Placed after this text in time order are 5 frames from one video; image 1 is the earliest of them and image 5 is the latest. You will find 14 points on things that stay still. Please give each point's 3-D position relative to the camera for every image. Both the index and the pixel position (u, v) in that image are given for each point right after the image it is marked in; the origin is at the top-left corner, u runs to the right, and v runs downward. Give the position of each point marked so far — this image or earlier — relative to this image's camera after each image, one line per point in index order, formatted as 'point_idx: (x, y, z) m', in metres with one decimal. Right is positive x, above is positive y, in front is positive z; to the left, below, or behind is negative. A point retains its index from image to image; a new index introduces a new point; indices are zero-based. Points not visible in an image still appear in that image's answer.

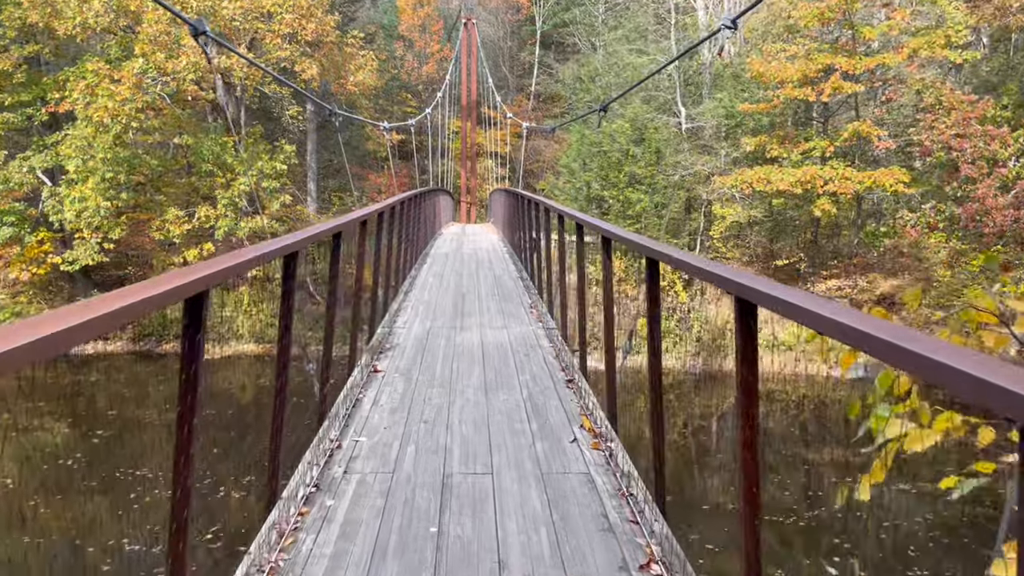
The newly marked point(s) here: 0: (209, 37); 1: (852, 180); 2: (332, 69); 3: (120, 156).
0: (-3.3, +2.7, +7.9) m
1: (+4.8, +1.5, +10.1) m
2: (-3.1, +3.7, +12.2) m
3: (-5.4, +1.8, +9.9) m
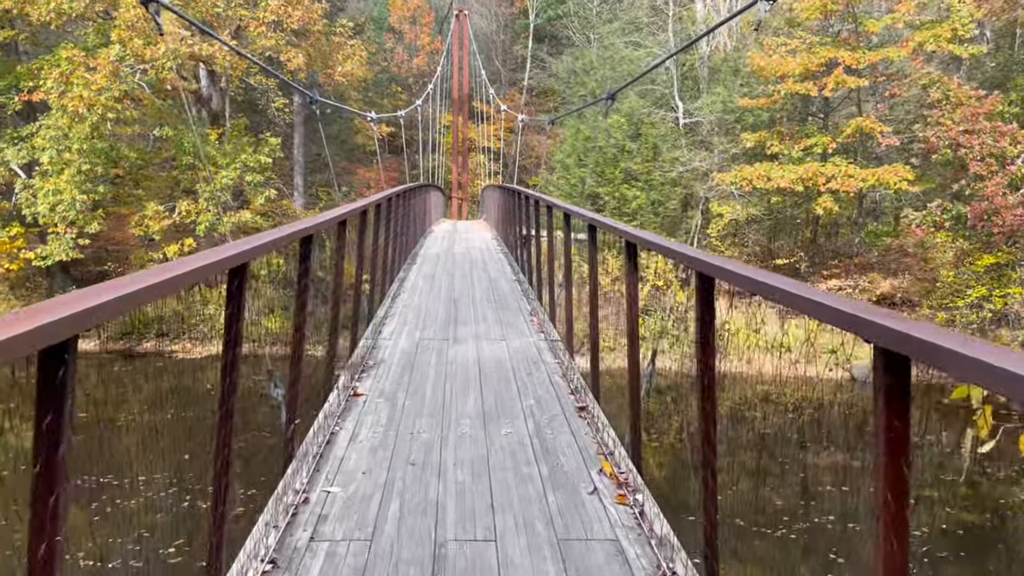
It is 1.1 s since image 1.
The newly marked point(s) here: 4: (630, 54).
0: (-3.3, +2.7, +7.5) m
1: (+4.7, +1.5, +9.9) m
2: (-3.2, +3.8, +11.8) m
3: (-5.5, +1.8, +9.5) m
4: (+2.5, +4.9, +15.2) m
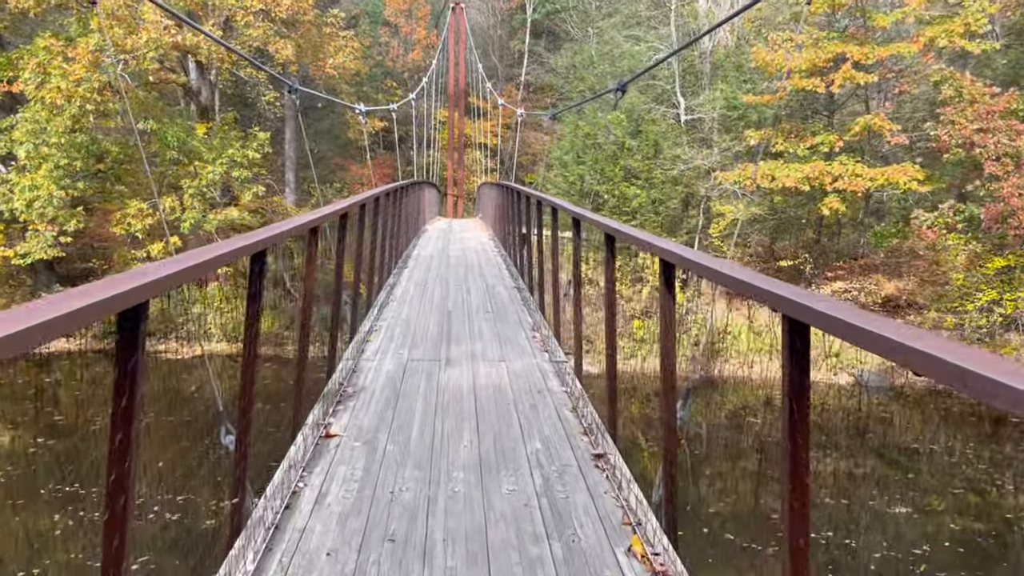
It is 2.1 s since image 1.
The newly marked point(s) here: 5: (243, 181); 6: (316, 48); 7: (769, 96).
0: (-3.4, +2.7, +7.2) m
1: (+4.7, +1.5, +9.6) m
2: (-3.2, +3.8, +11.5) m
3: (-5.5, +1.9, +9.2) m
4: (+2.5, +4.9, +14.9) m
5: (-4.0, +1.6, +10.6) m
6: (-3.1, +3.9, +11.6) m
7: (+3.8, +2.9, +10.7) m
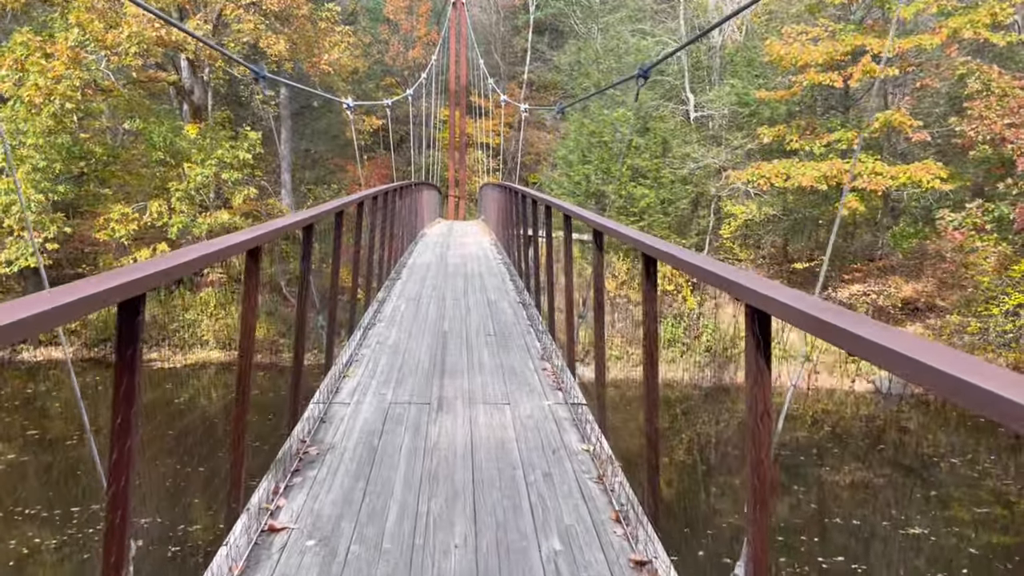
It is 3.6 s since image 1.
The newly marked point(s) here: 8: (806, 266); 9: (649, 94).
0: (-3.3, +2.6, +6.8) m
1: (+4.7, +1.4, +9.2) m
2: (-3.2, +3.7, +11.1) m
3: (-5.5, +1.8, +8.8) m
4: (+2.5, +4.9, +14.5) m
5: (-3.9, +1.5, +10.3) m
6: (-3.1, +3.8, +11.2) m
7: (+3.9, +2.8, +10.3) m
8: (+4.4, +0.3, +10.8) m
9: (+2.6, +3.7, +13.7) m
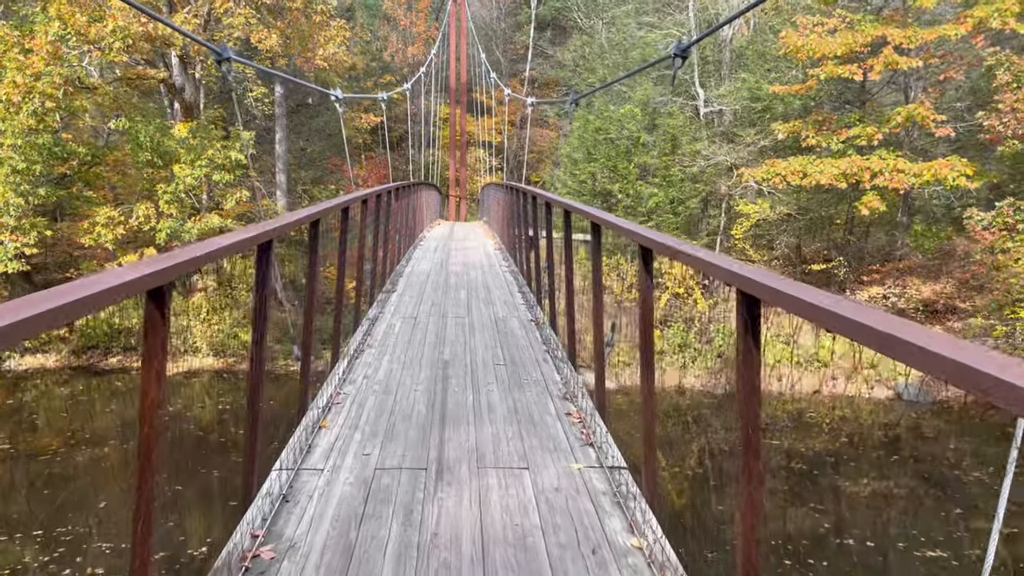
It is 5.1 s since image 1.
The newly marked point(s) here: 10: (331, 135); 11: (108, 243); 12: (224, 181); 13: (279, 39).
0: (-3.3, +2.6, +6.4) m
1: (+4.8, +1.4, +8.8) m
2: (-3.1, +3.6, +10.7) m
3: (-5.5, +1.7, +8.4) m
4: (+2.6, +4.8, +14.1) m
5: (-3.9, +1.4, +9.9) m
6: (-3.1, +3.7, +10.8) m
7: (+3.9, +2.8, +9.9) m
8: (+4.4, +0.3, +10.3) m
9: (+2.6, +3.6, +13.3) m
10: (-3.8, +3.3, +15.5) m
11: (-4.9, +0.6, +8.8) m
12: (-3.7, +1.4, +9.5) m
13: (-3.2, +3.4, +10.1) m
